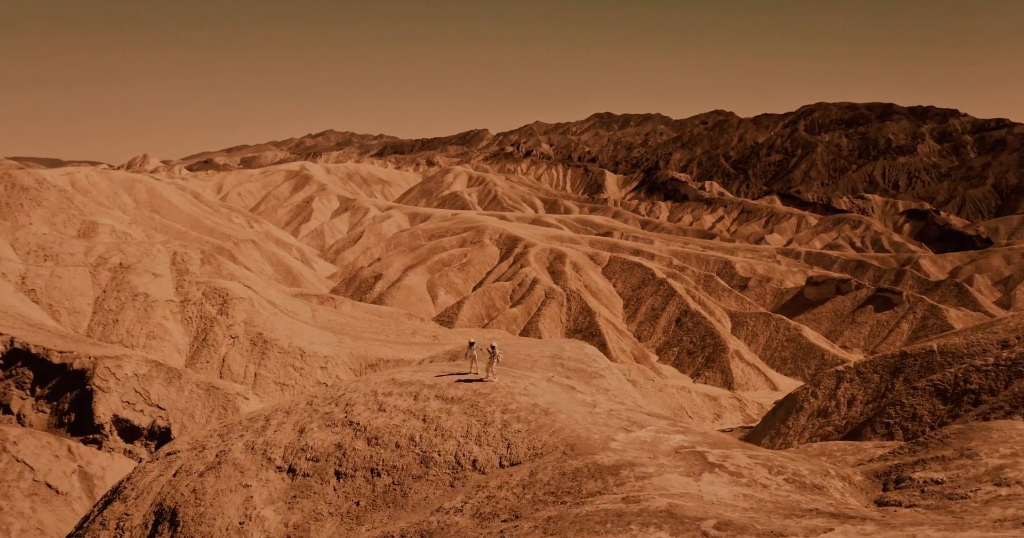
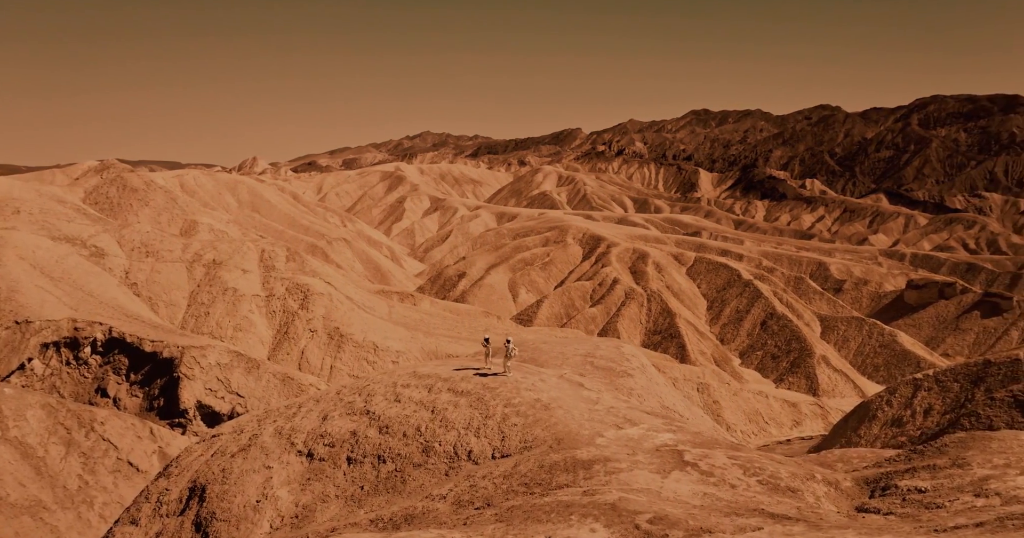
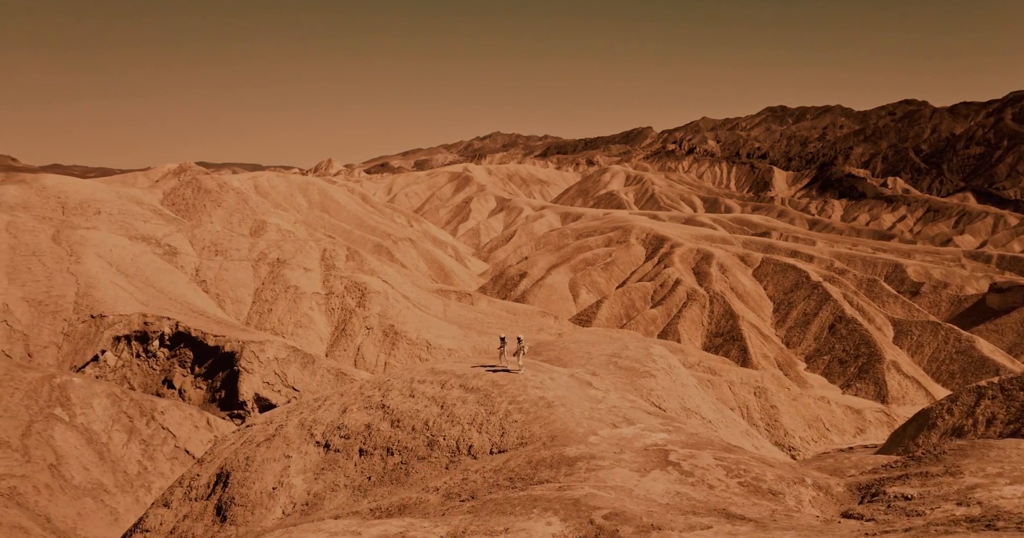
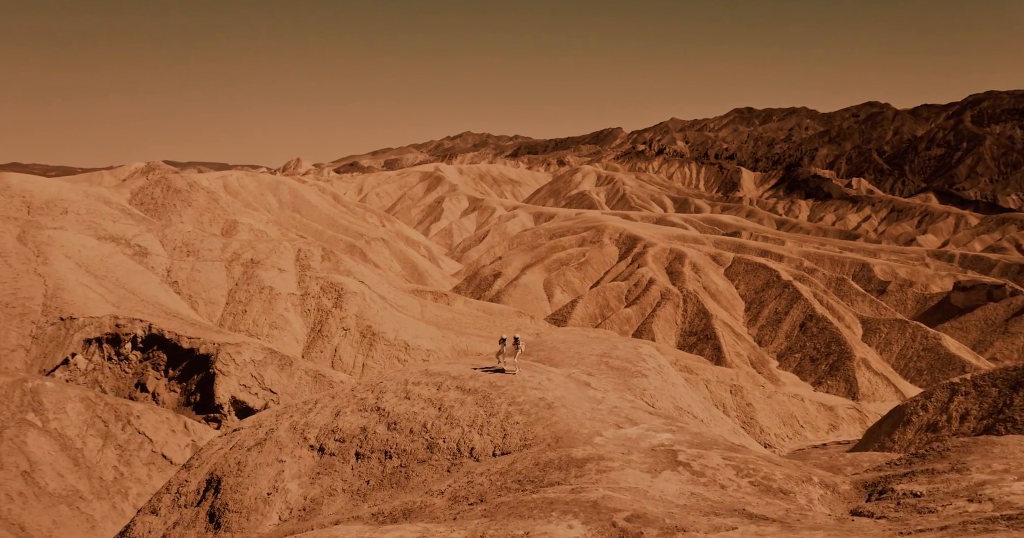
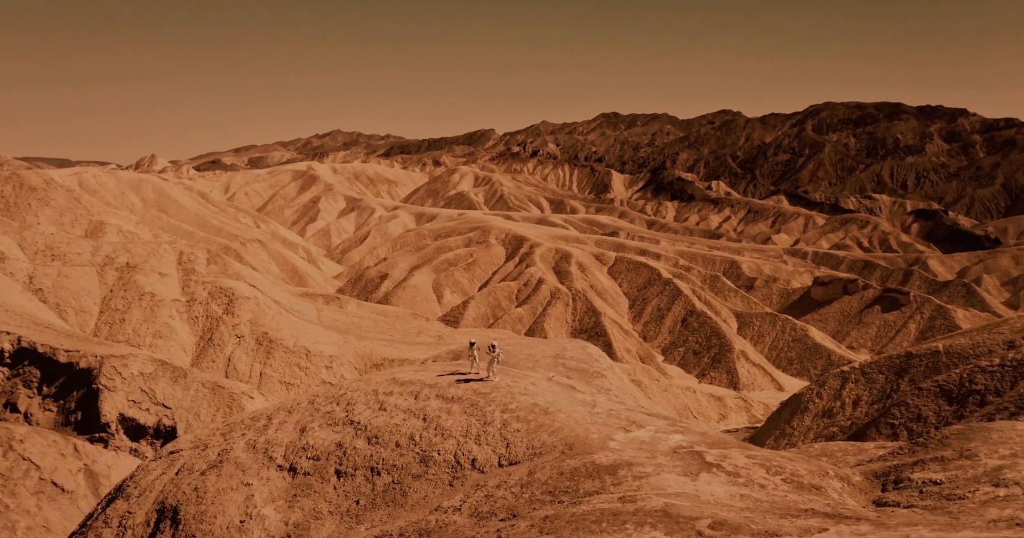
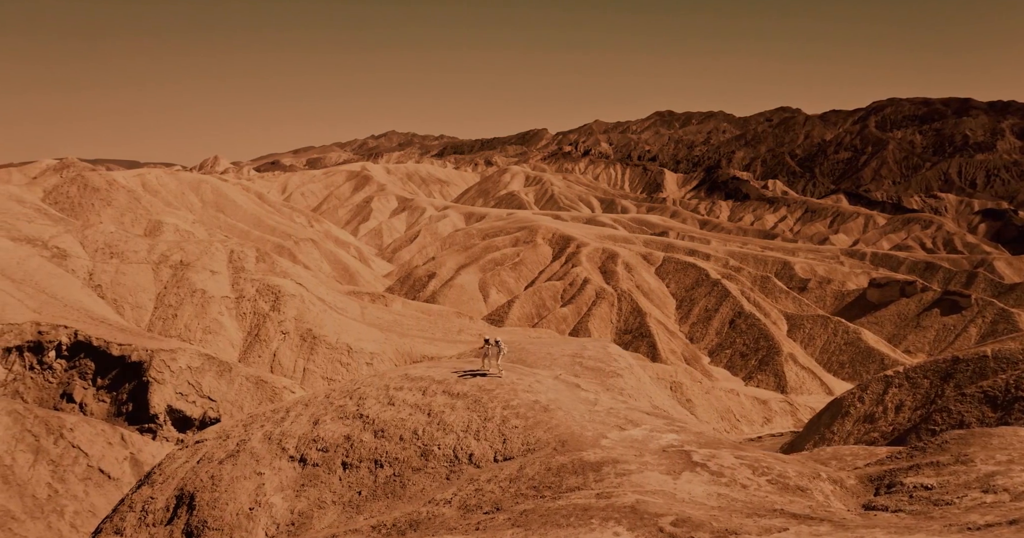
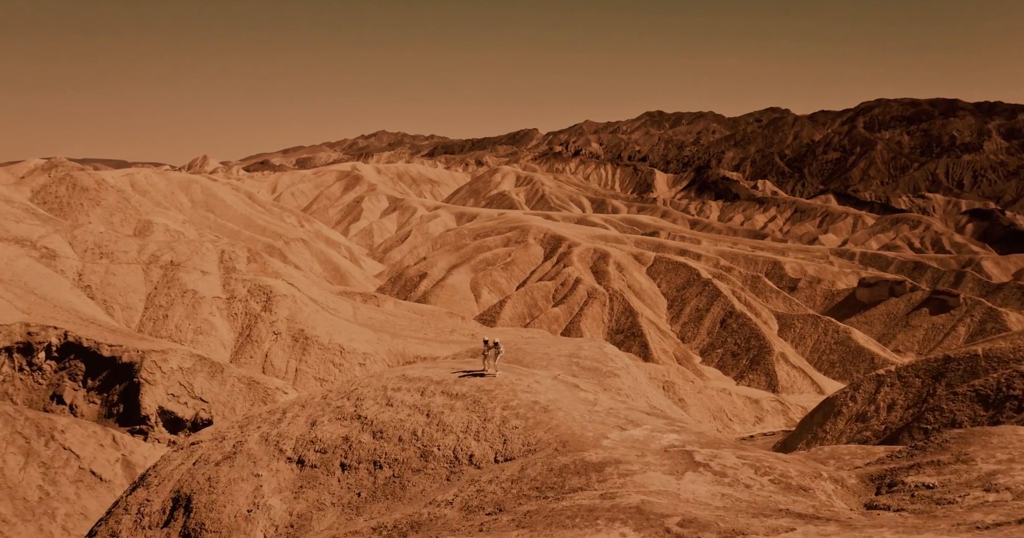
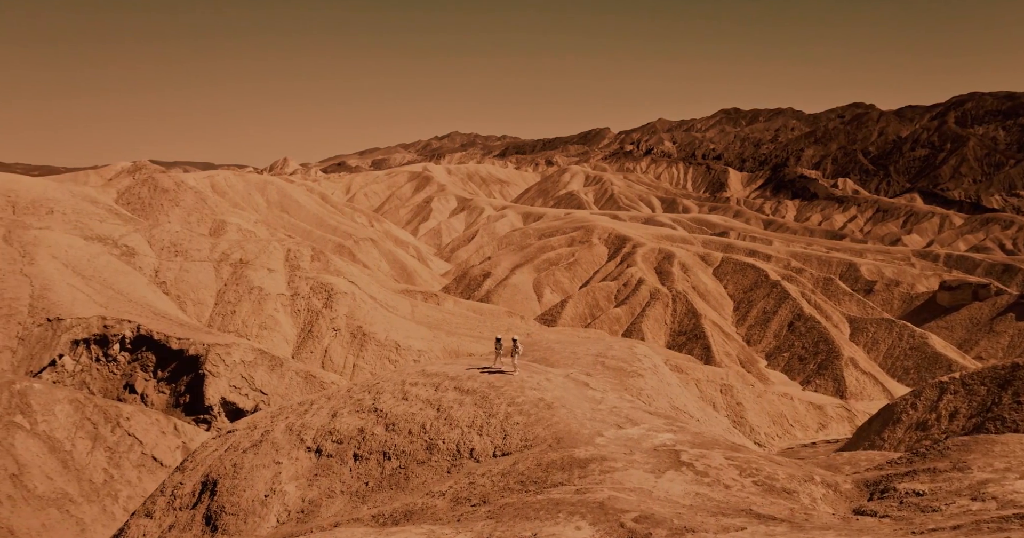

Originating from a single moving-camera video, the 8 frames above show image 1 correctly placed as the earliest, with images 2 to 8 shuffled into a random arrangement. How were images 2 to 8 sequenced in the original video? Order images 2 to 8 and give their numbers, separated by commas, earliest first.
6, 8, 3, 4, 2, 7, 5
